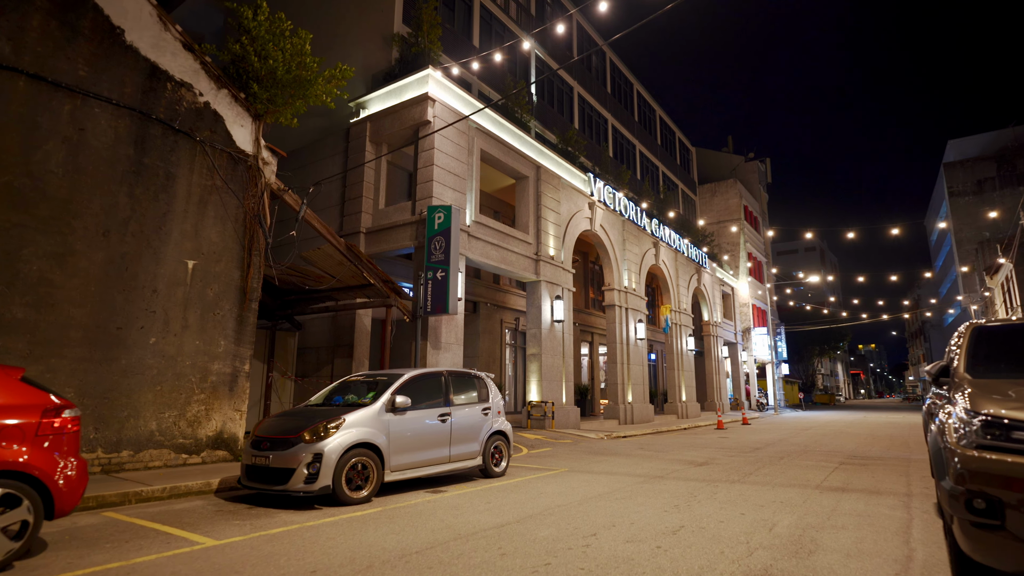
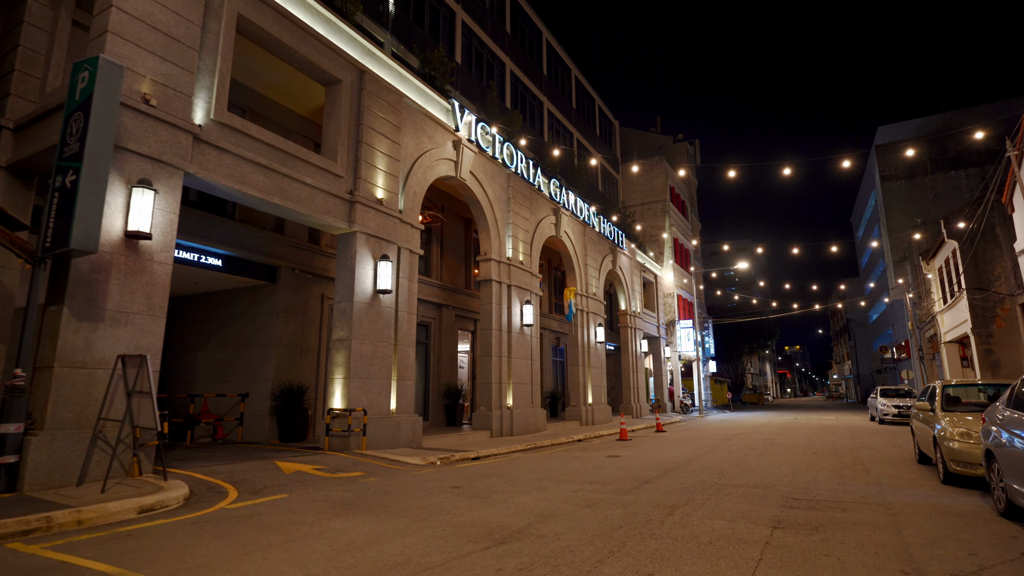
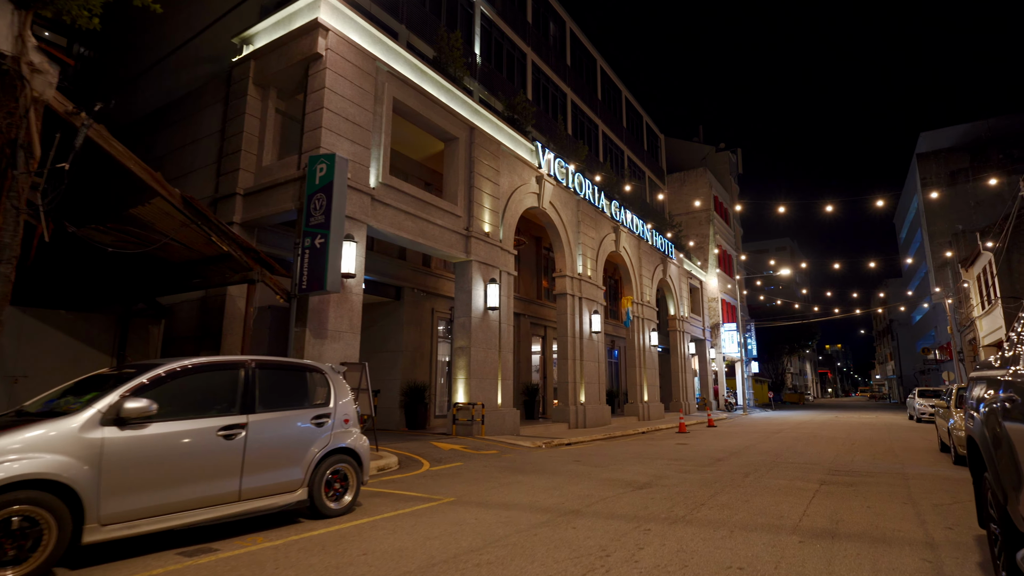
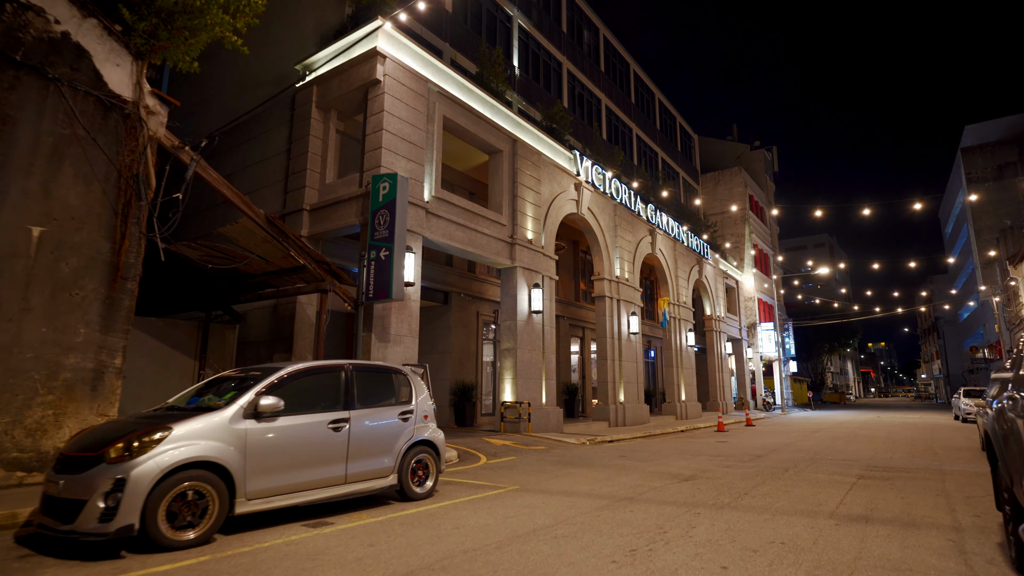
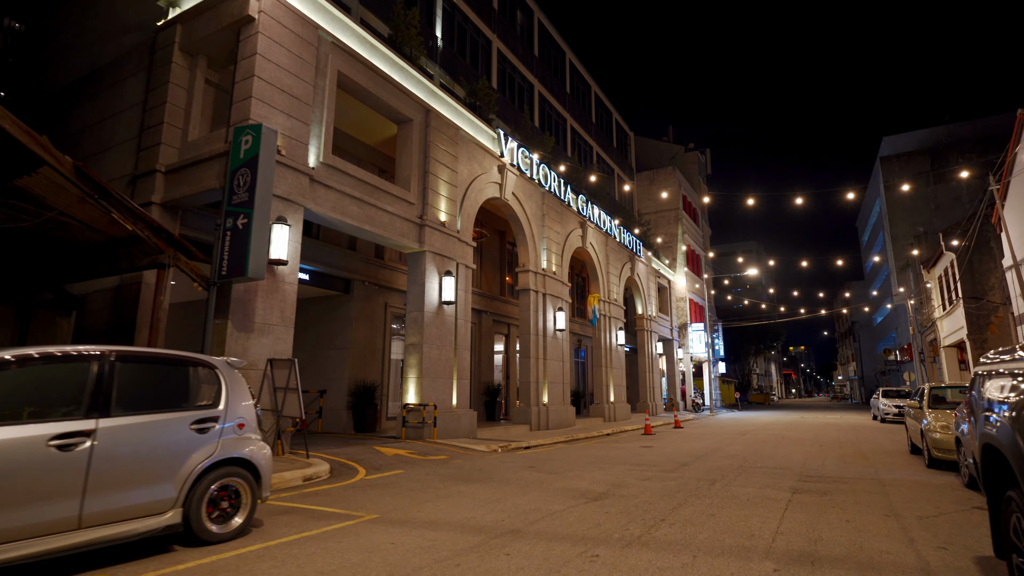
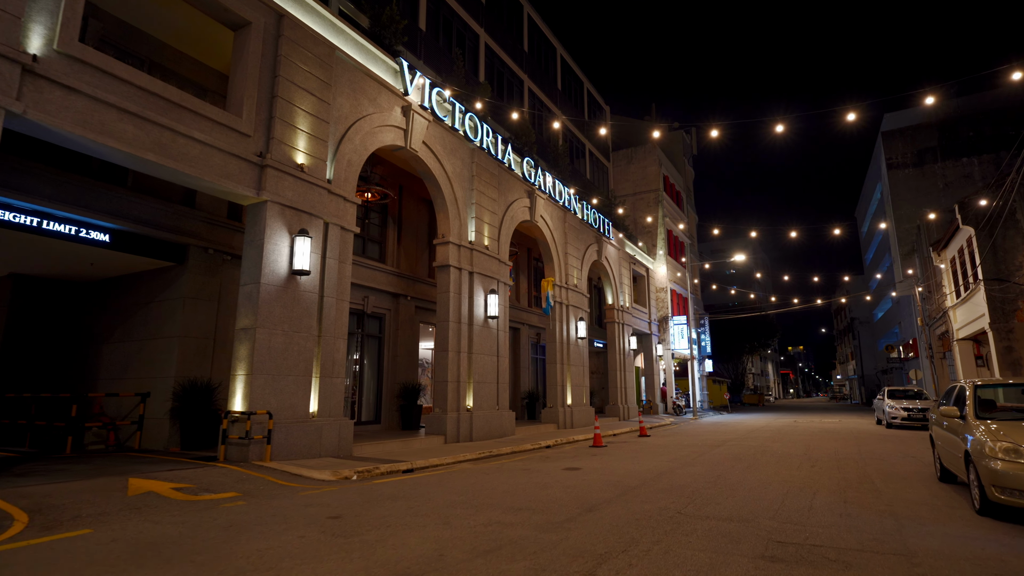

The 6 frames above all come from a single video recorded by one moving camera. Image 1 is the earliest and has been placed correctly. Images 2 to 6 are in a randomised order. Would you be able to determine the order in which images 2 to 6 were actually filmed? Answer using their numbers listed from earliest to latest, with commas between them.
4, 3, 5, 2, 6
